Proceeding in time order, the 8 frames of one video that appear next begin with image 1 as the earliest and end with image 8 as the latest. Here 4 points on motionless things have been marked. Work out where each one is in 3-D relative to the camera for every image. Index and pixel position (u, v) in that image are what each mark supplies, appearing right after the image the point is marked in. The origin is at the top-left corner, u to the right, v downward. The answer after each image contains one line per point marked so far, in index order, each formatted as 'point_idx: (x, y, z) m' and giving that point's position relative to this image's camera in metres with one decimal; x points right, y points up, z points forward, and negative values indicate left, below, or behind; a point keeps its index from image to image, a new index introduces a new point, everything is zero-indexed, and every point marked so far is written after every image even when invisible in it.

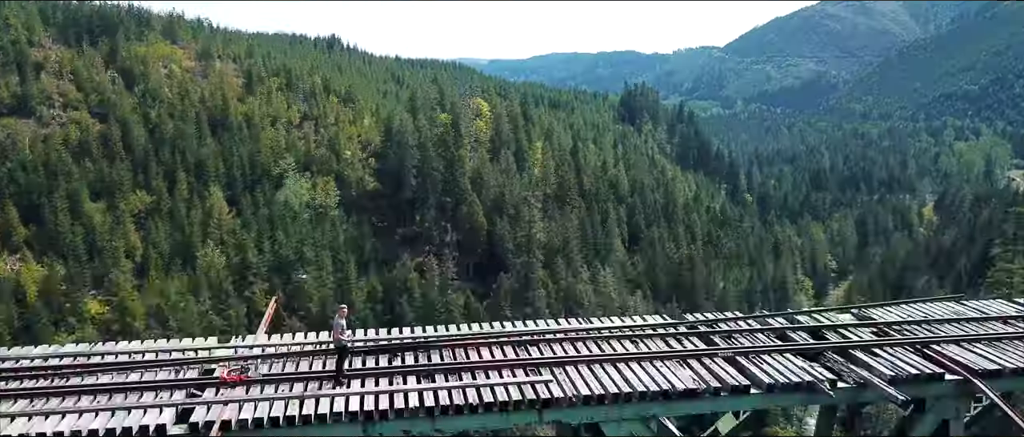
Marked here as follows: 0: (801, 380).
0: (+2.8, -1.2, +6.5) m
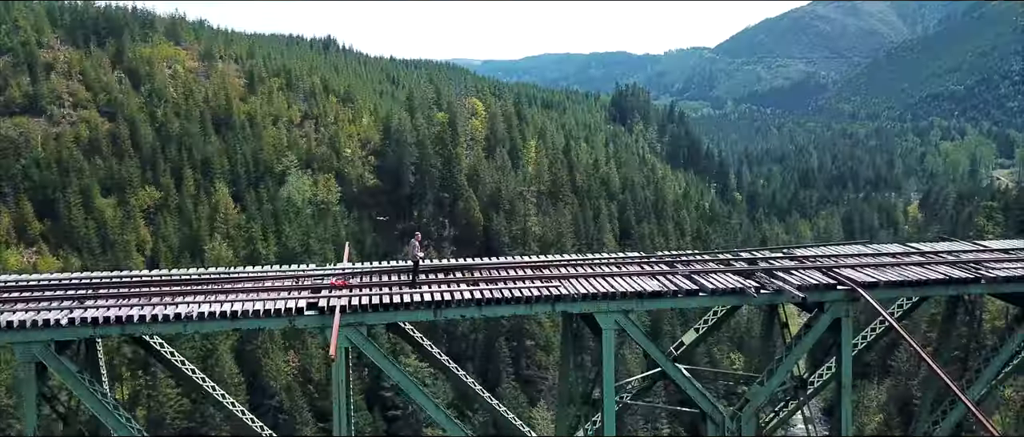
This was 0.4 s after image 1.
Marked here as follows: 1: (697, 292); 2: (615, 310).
0: (+3.0, -0.7, +8.7) m
1: (+2.4, -0.8, +8.7) m
2: (+1.3, -1.1, +8.8) m
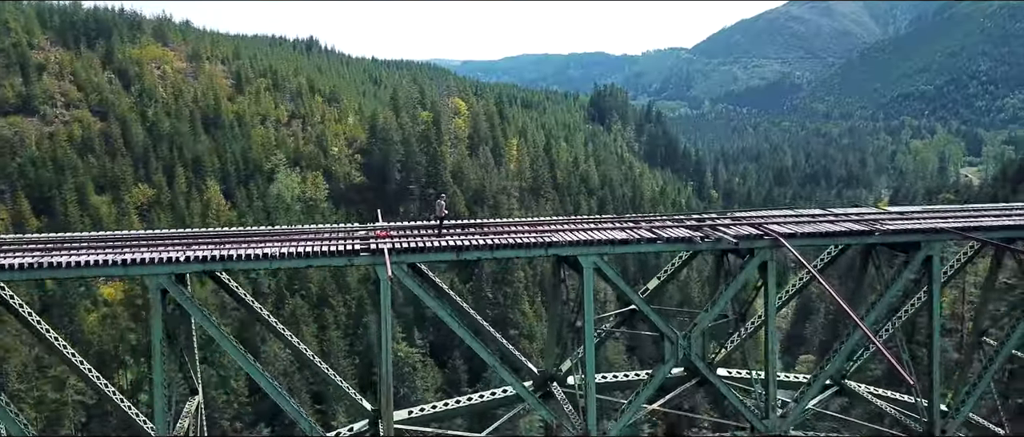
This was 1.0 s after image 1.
0: (+3.0, -0.2, +11.0) m
1: (+2.3, -0.3, +11.0) m
2: (+1.3, -0.6, +11.0) m
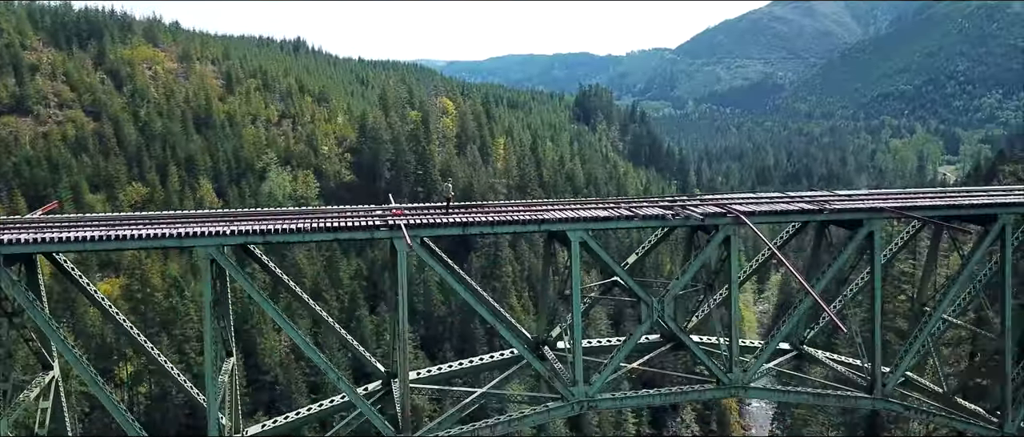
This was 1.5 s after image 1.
0: (+2.9, +0.2, +12.6) m
1: (+2.3, +0.1, +12.6) m
2: (+1.3, -0.3, +12.6) m
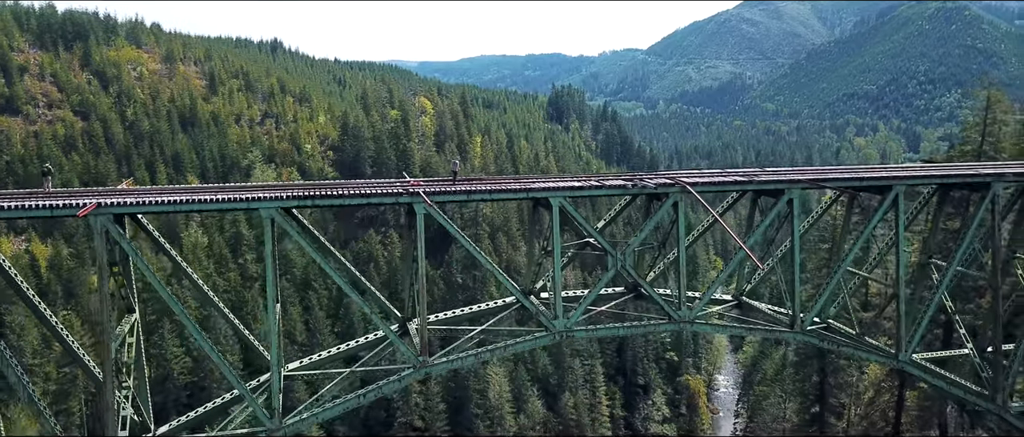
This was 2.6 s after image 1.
0: (+2.7, +0.8, +15.6) m
1: (+2.1, +0.8, +15.6) m
2: (+1.1, +0.4, +15.5) m
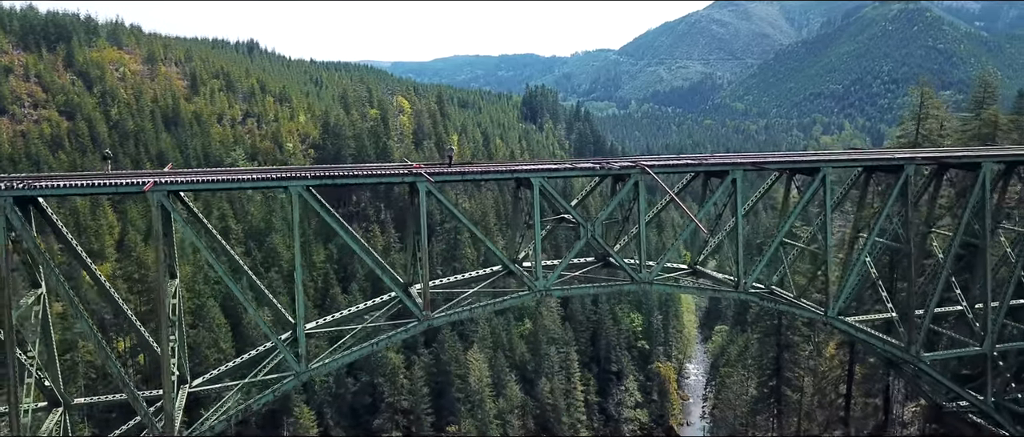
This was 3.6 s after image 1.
0: (+2.3, +1.4, +18.4) m
1: (+1.7, +1.4, +18.3) m
2: (+0.7, +0.9, +18.2) m
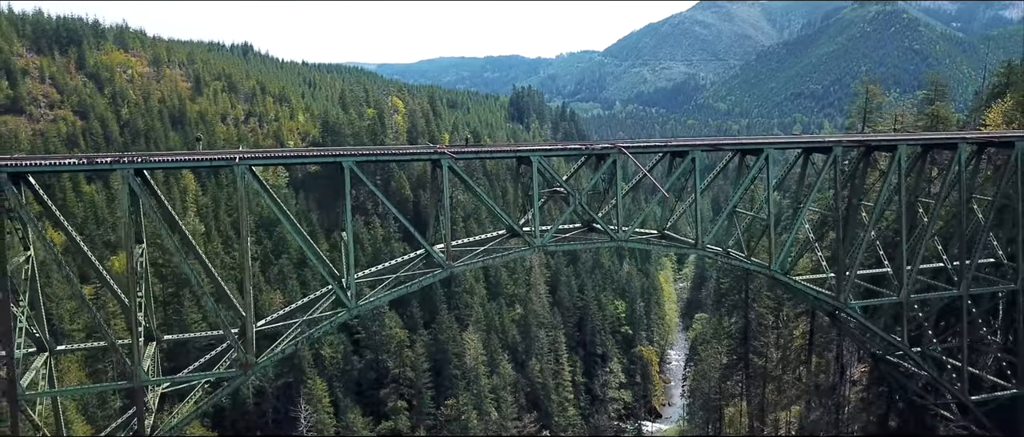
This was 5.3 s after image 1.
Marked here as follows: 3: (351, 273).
0: (+2.4, +2.4, +22.6) m
1: (+1.7, +2.3, +22.5) m
2: (+0.7, +1.9, +22.4) m
3: (-5.2, -1.9, +20.6) m
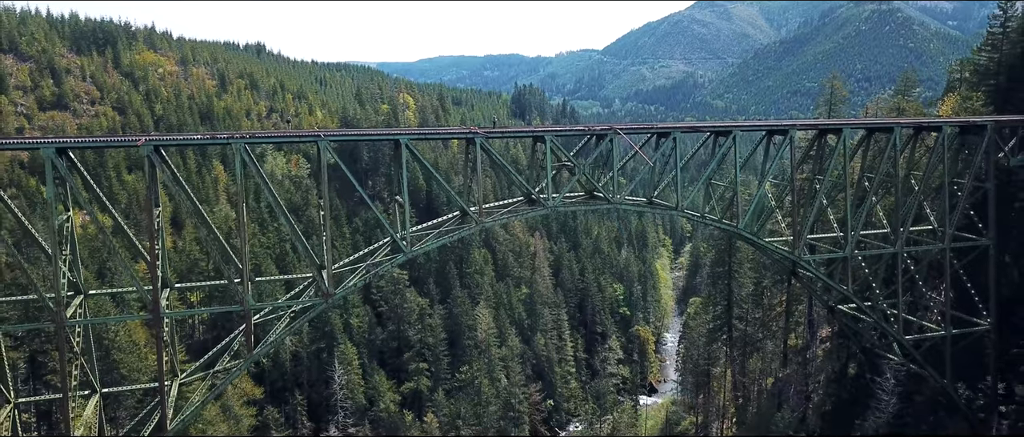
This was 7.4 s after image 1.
0: (+3.1, +3.7, +27.9) m
1: (+2.4, +3.6, +27.8) m
2: (+1.4, +3.2, +27.7) m
3: (-4.5, -0.6, +25.9) m
